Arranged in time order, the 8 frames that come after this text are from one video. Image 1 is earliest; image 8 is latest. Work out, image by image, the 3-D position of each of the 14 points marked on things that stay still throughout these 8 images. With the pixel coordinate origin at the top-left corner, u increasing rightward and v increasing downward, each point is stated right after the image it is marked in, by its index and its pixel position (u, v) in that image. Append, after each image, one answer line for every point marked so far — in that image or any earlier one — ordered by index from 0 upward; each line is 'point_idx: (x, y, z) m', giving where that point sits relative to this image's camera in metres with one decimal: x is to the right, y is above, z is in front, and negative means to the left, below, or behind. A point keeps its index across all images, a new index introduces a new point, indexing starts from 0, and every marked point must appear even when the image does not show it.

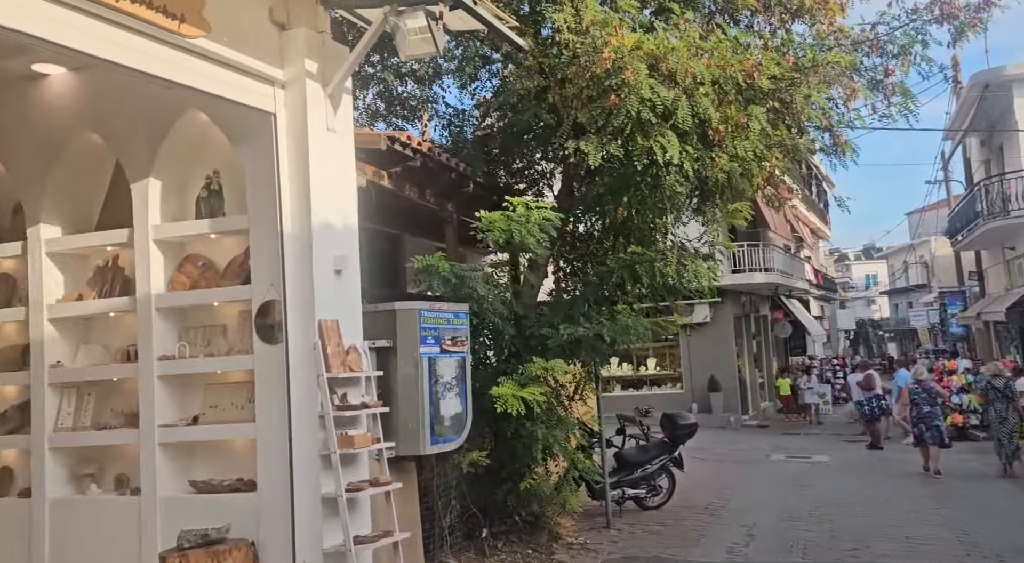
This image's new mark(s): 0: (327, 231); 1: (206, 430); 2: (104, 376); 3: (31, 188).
0: (-1.2, +0.3, +6.1) m
1: (-1.6, -0.9, +5.5) m
2: (-2.5, -0.6, +5.9) m
3: (-3.0, +0.6, +6.0) m
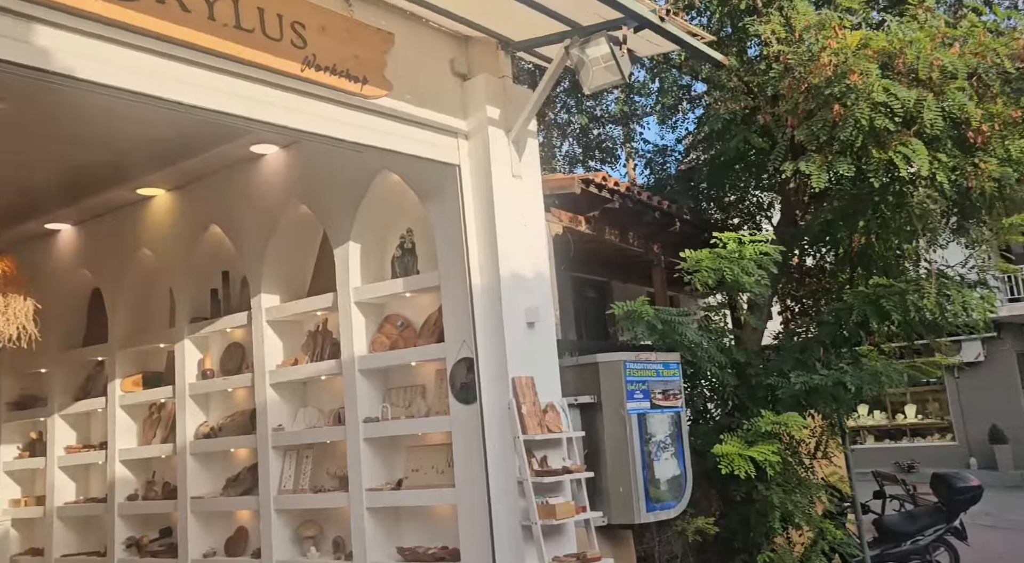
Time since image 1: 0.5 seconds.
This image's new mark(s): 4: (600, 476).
0: (0.0, 0.0, +5.8) m
1: (-0.5, -1.2, +5.3) m
2: (-1.2, -1.0, +6.0) m
3: (-1.7, +0.1, +6.3) m
4: (+0.6, -1.2, +6.0) m
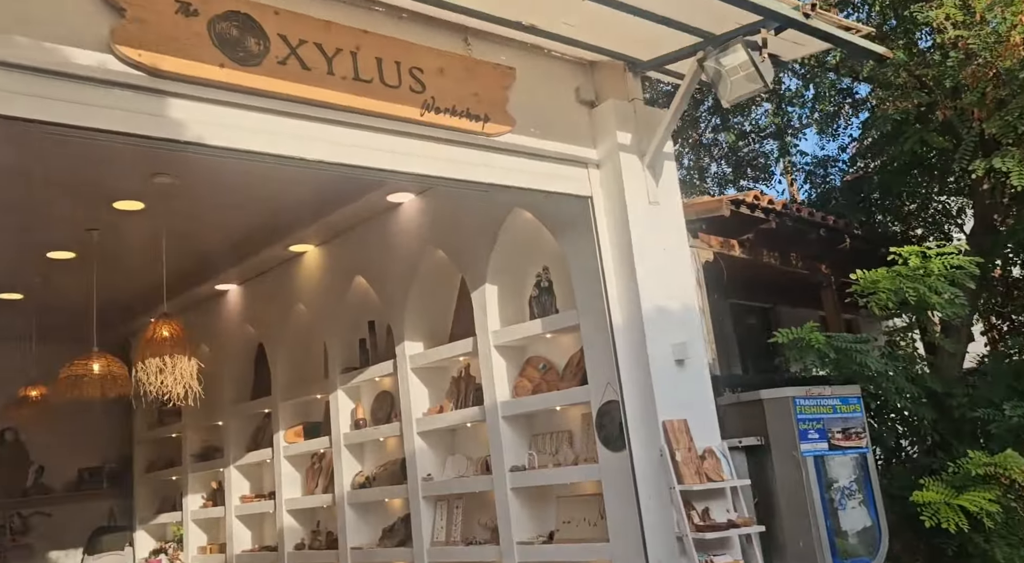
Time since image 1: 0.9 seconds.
0: (+0.9, -0.2, +5.3) m
1: (+0.3, -1.4, +5.0) m
2: (-0.3, -1.3, +5.7) m
3: (-0.8, -0.2, +6.3) m
4: (+1.5, -1.4, +5.4) m
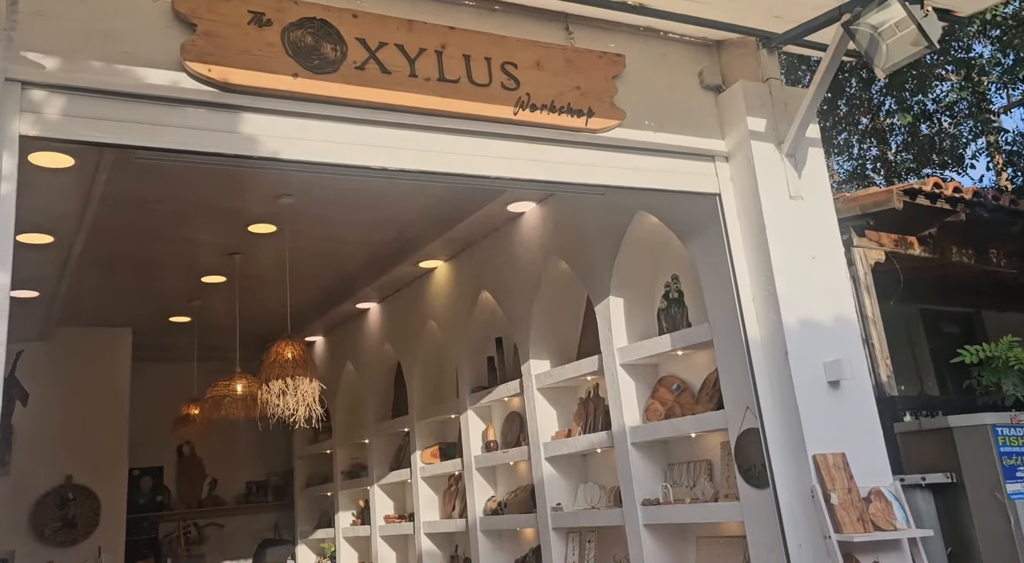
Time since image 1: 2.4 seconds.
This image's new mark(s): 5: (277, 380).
0: (+1.4, -0.2, +4.6) m
1: (+0.9, -1.5, +4.3) m
2: (+0.5, -1.3, +5.2) m
3: (0.0, -0.3, +5.8) m
4: (+2.1, -1.4, +4.5) m
5: (-1.3, -0.6, +5.3) m
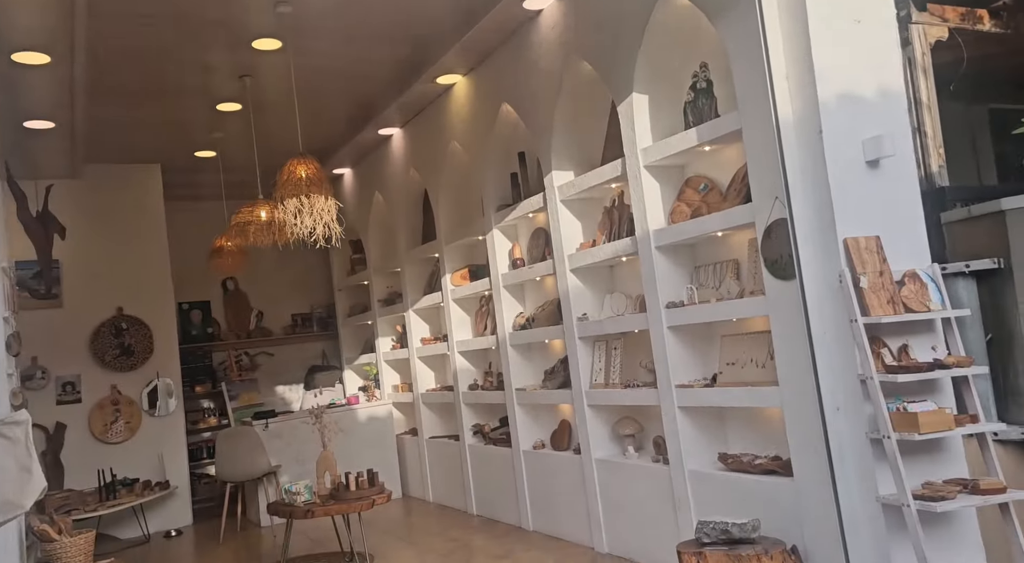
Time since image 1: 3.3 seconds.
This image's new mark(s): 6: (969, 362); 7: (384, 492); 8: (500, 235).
0: (+1.5, +0.7, +4.2) m
1: (+0.9, -0.5, +4.2) m
2: (+0.6, -0.2, +5.1) m
3: (+0.2, +0.9, +5.5) m
4: (+2.2, -0.4, +4.2) m
5: (-1.2, +0.5, +5.1) m
6: (+1.6, -0.3, +3.3) m
7: (-0.7, -1.2, +5.4) m
8: (-0.1, +0.3, +6.1) m
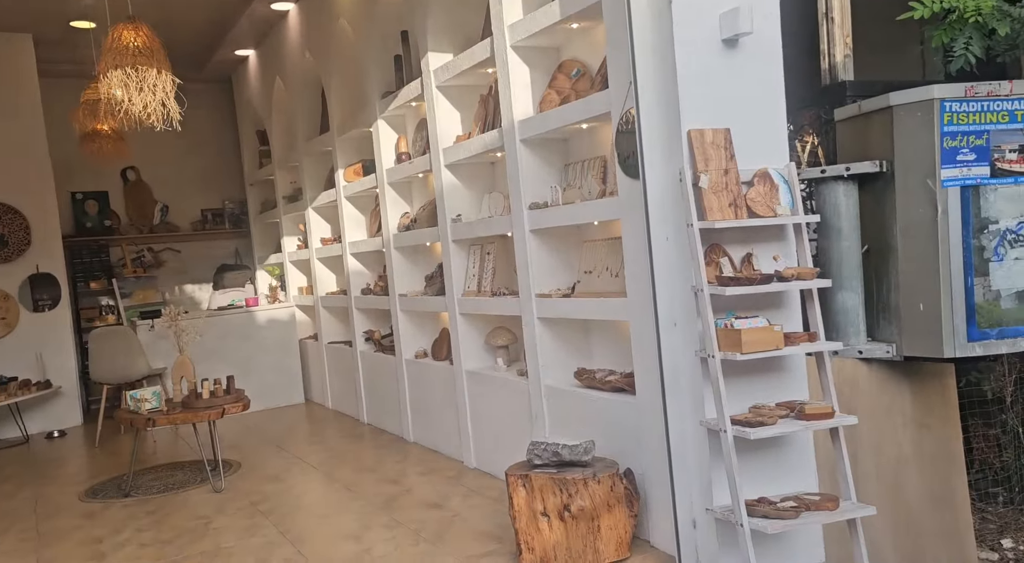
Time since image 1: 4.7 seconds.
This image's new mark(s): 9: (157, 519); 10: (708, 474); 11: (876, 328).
0: (+0.8, +1.1, +3.7) m
1: (+0.2, -0.1, +3.8) m
2: (-0.1, +0.3, +4.7) m
3: (-0.5, +1.5, +5.0) m
4: (+1.5, 0.0, +3.9) m
5: (-1.9, +1.0, +4.6) m
6: (+0.9, 0.0, +2.9) m
7: (-1.4, -0.6, +5.0) m
8: (-0.7, +0.9, +5.7) m
9: (-1.7, -1.1, +4.6) m
10: (+0.6, -0.6, +3.0) m
11: (+1.4, -0.2, +3.7) m
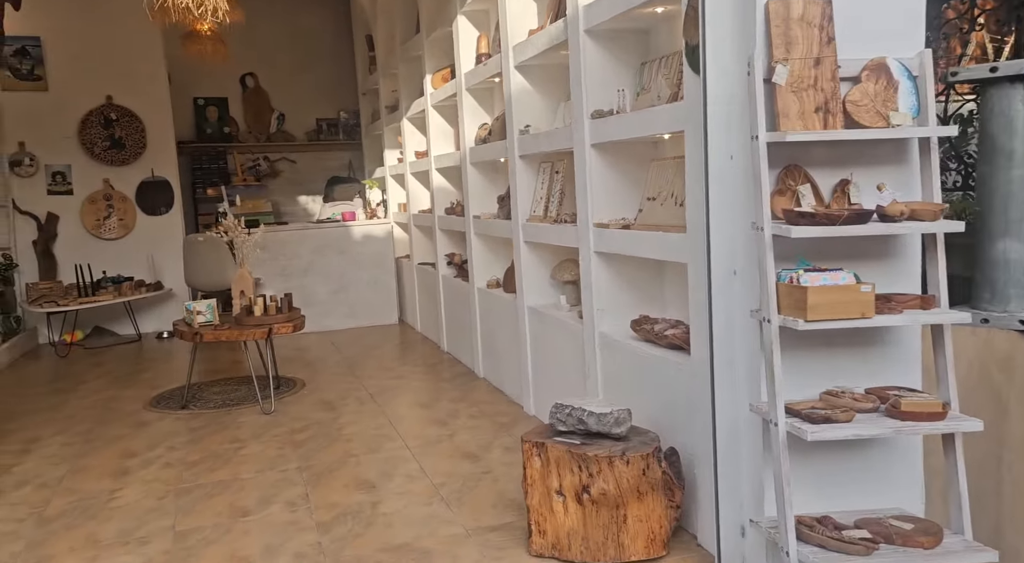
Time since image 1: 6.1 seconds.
0: (+1.0, +1.3, +2.8) m
1: (+0.4, +0.1, +3.1) m
2: (+0.2, +0.6, +3.9) m
3: (0.0, +1.8, +4.2) m
4: (+1.7, +0.1, +2.9) m
5: (-1.5, +1.5, +4.1) m
6: (+0.9, +0.1, +2.0) m
7: (-1.1, -0.2, +4.6) m
8: (-0.2, +1.4, +5.0) m
9: (-1.4, -0.7, +4.2) m
10: (+0.6, -0.5, +2.3) m
11: (+1.5, 0.0, +2.8) m
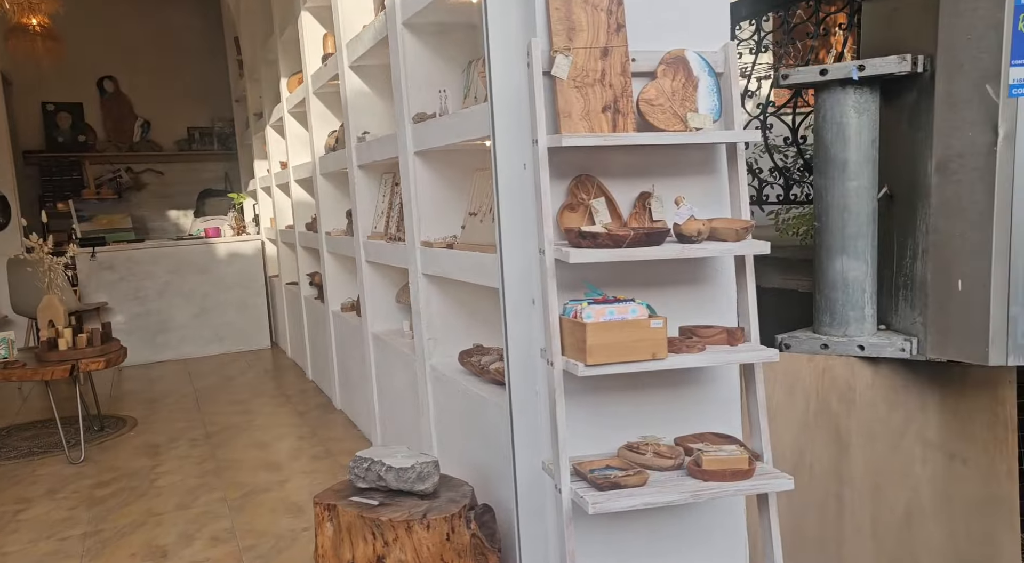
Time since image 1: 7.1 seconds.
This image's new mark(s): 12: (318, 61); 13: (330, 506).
0: (+0.4, +1.3, +2.5) m
1: (-0.2, +0.1, +2.7) m
2: (-0.4, +0.5, +3.5) m
3: (-0.7, +1.7, +3.8) m
4: (+1.1, +0.1, +2.6) m
5: (-2.2, +1.3, +3.6) m
6: (+0.4, +0.1, +1.7) m
7: (-1.8, -0.3, +4.1) m
8: (-0.9, +1.3, +4.6) m
9: (-2.1, -0.8, +3.7) m
10: (+0.1, -0.5, +1.9) m
11: (+1.0, -0.1, +2.5) m
12: (-0.9, +1.1, +4.6) m
13: (-0.4, -0.5, +2.3) m
